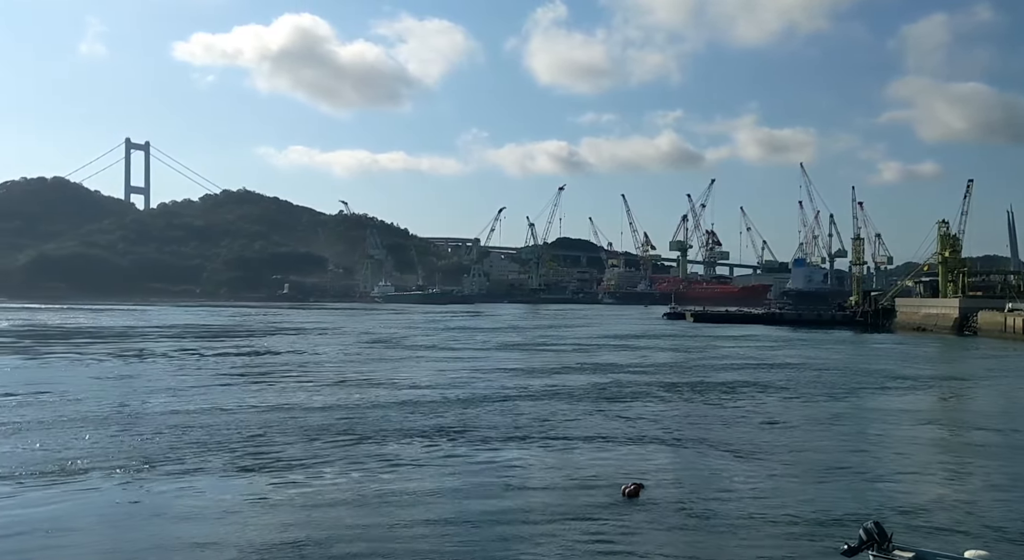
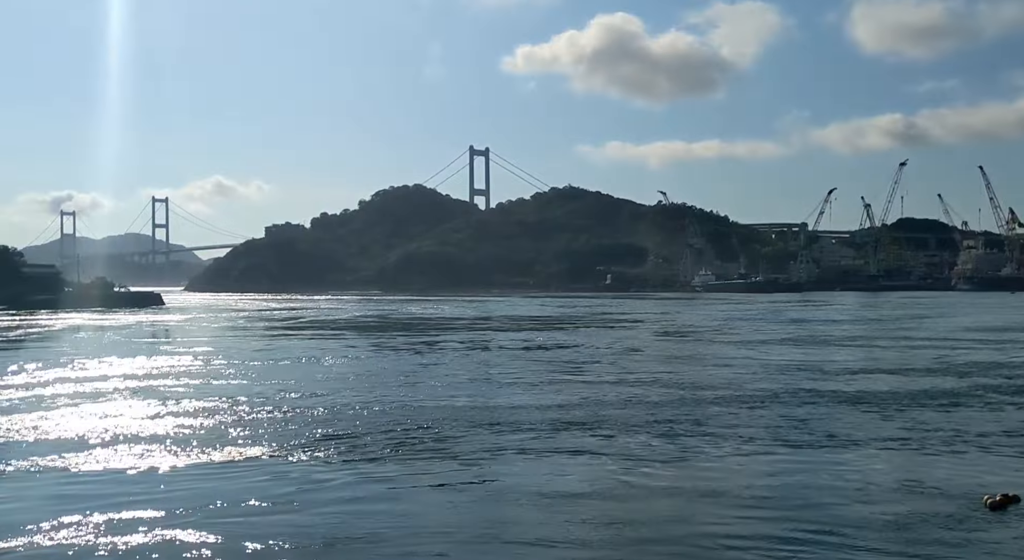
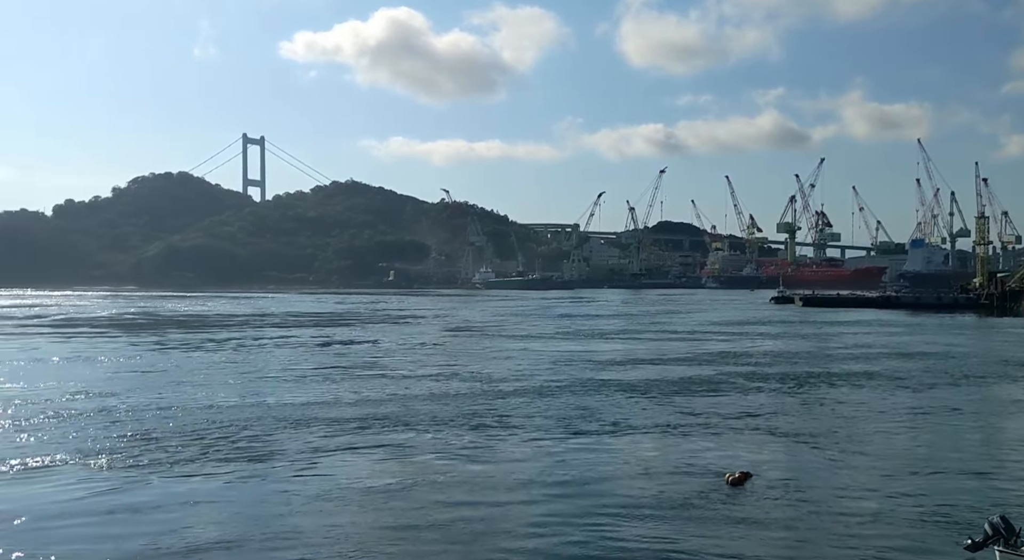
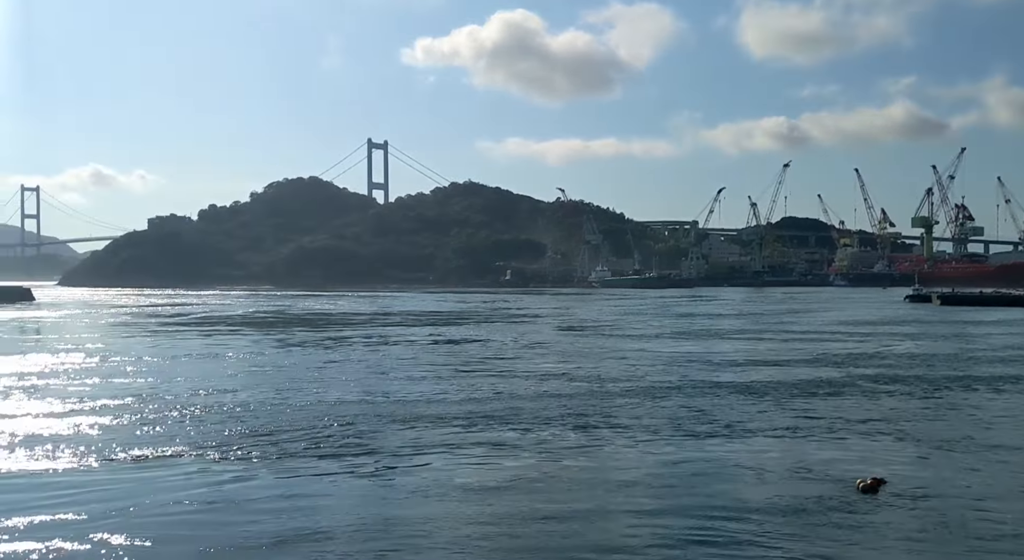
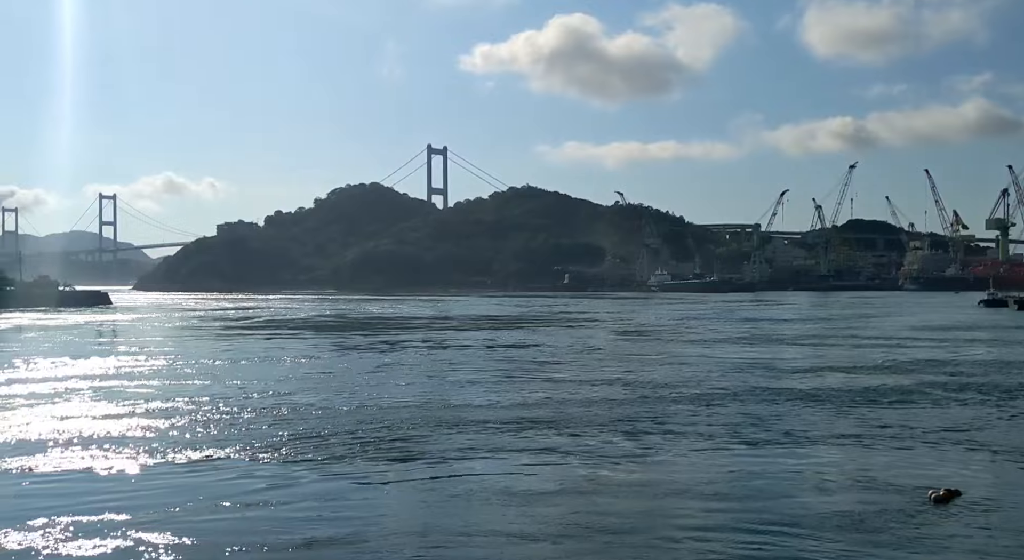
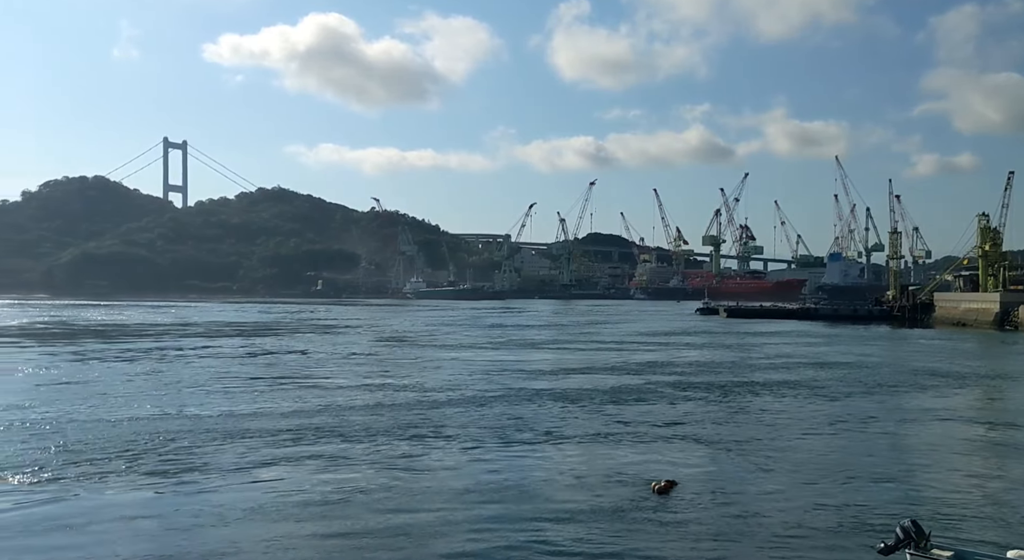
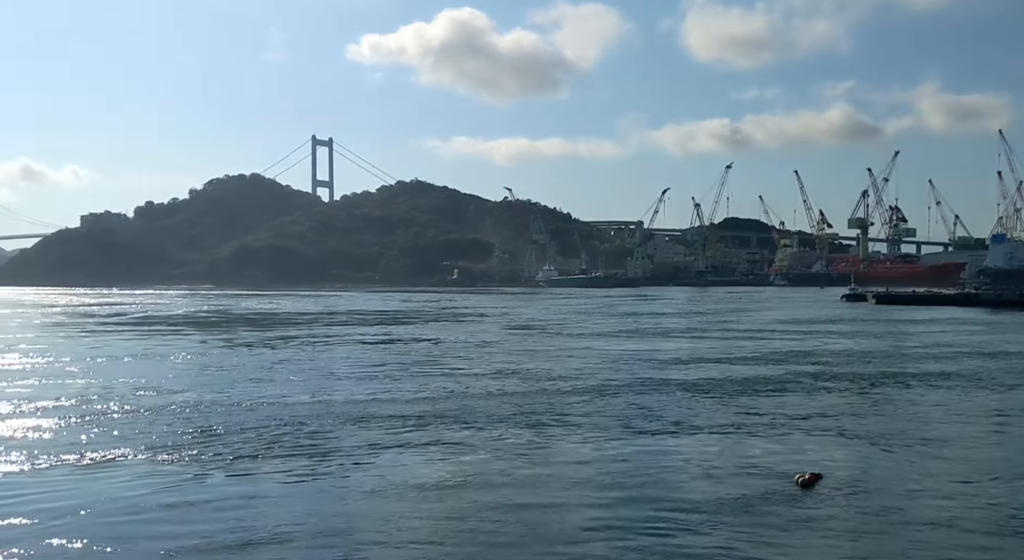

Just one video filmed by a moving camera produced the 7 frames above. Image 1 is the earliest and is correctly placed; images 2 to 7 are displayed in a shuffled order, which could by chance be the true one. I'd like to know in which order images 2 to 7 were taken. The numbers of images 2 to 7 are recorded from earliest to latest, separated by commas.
6, 3, 7, 4, 5, 2
